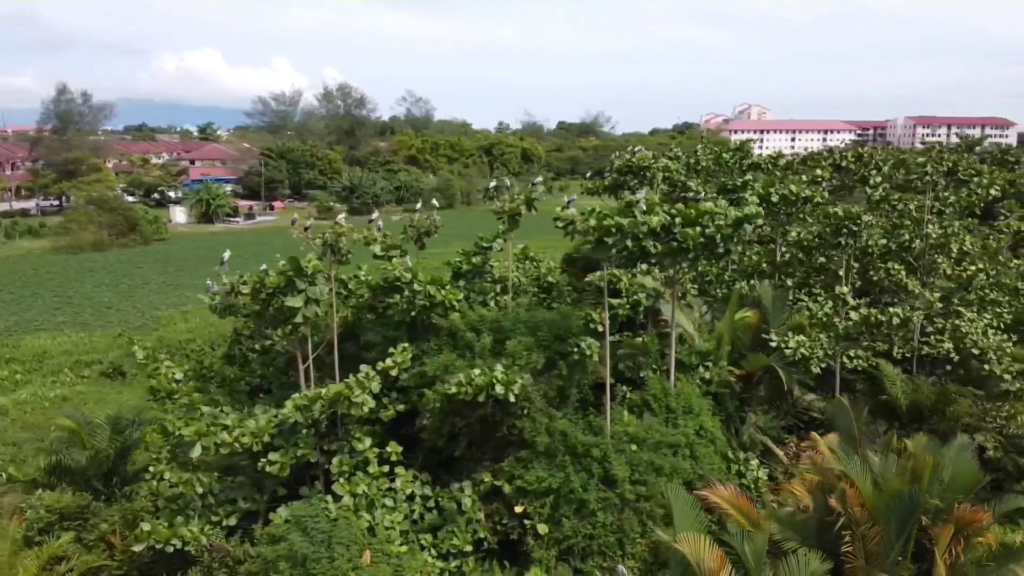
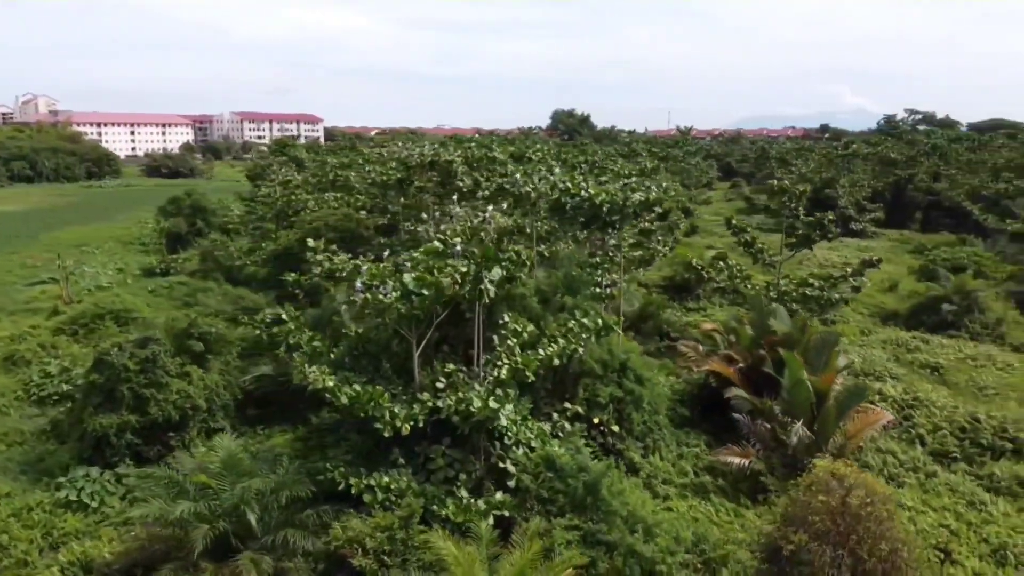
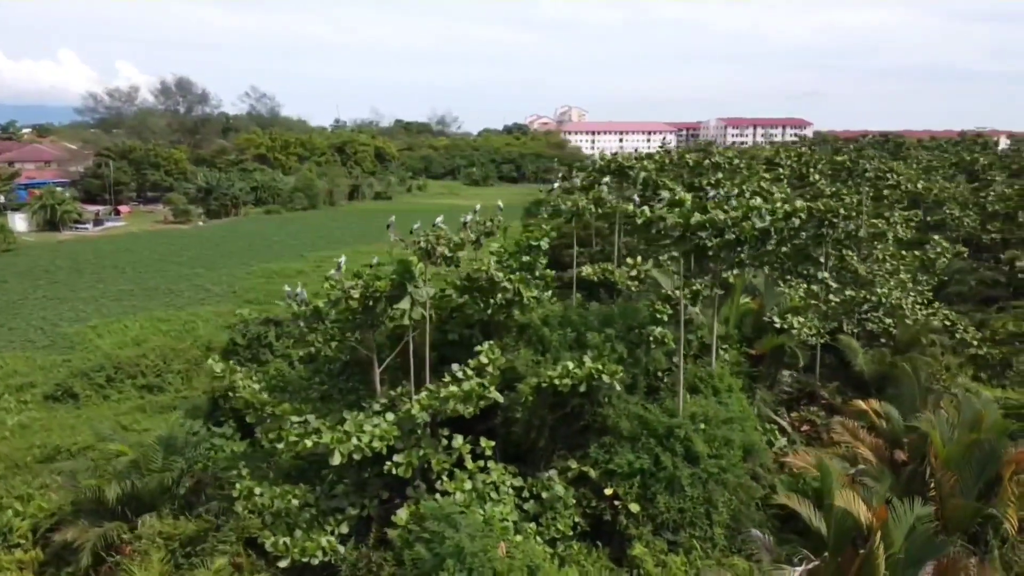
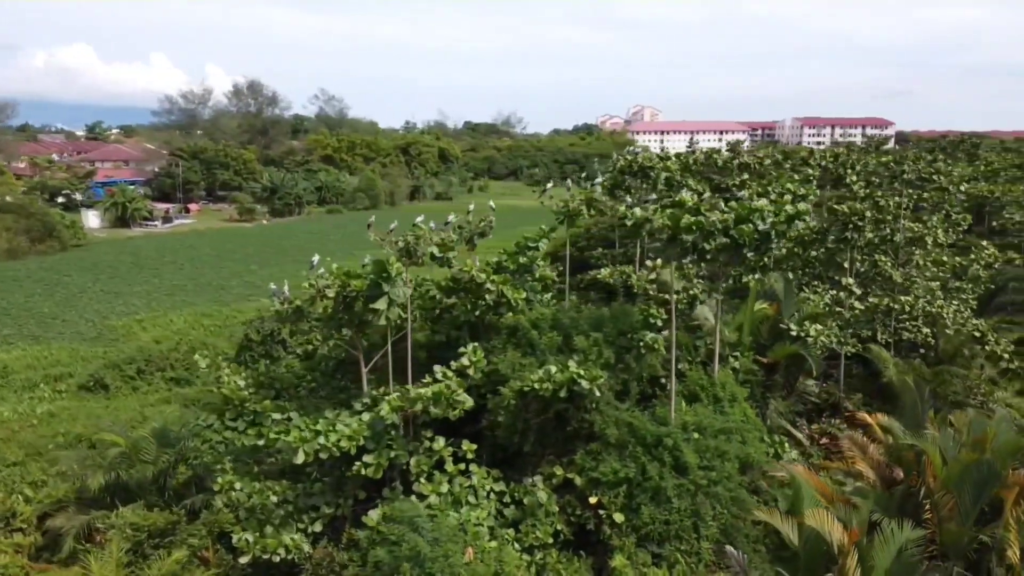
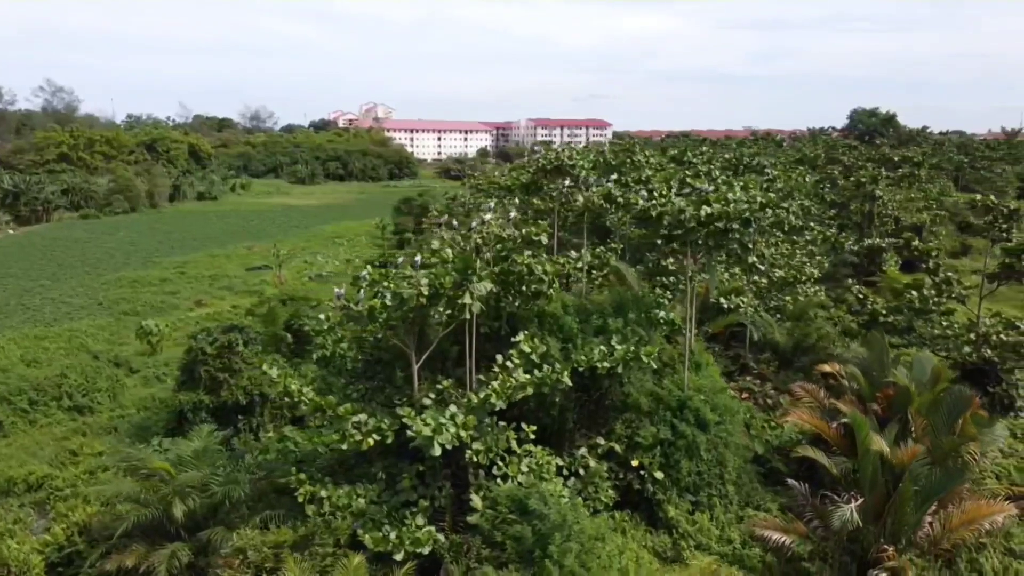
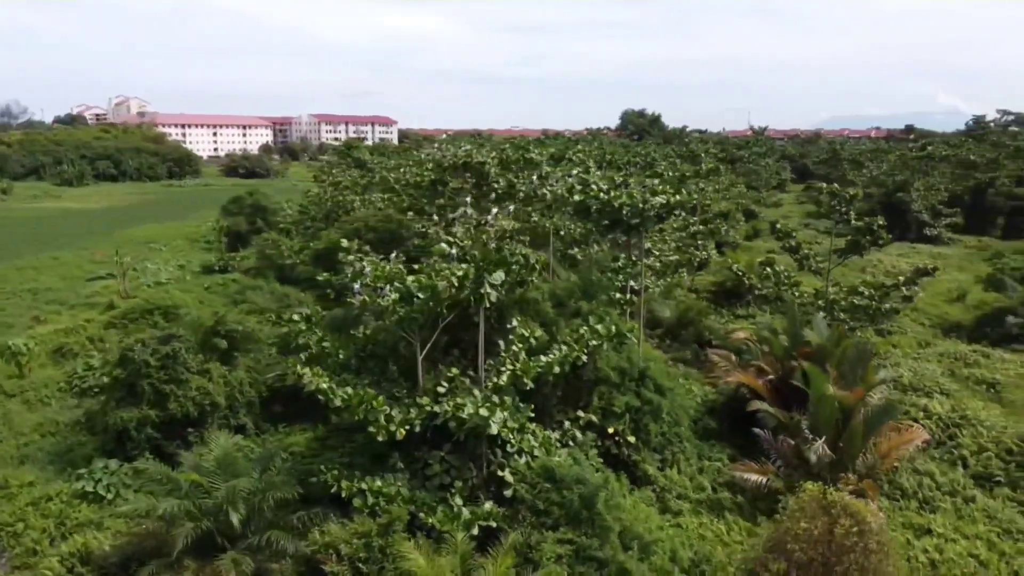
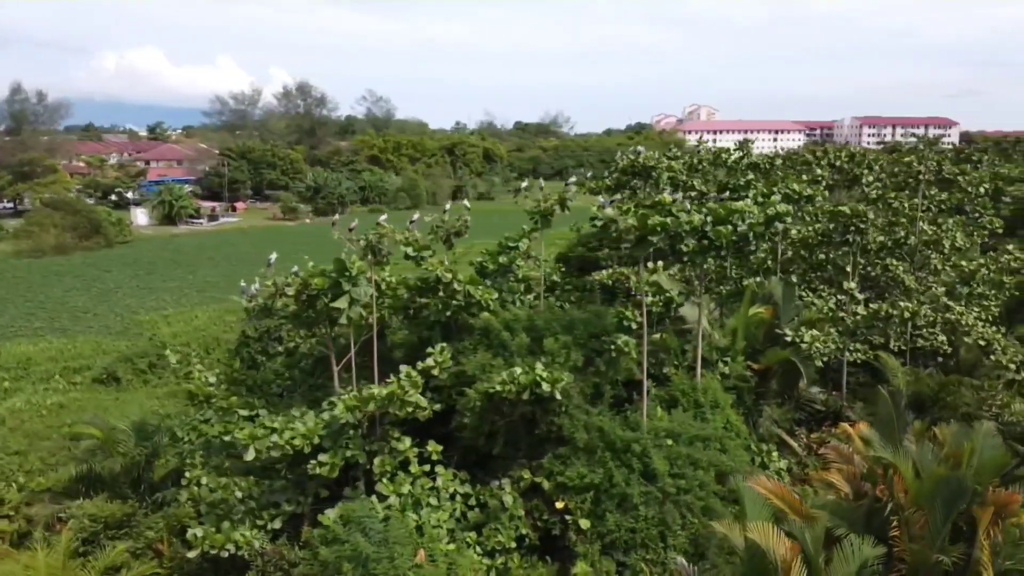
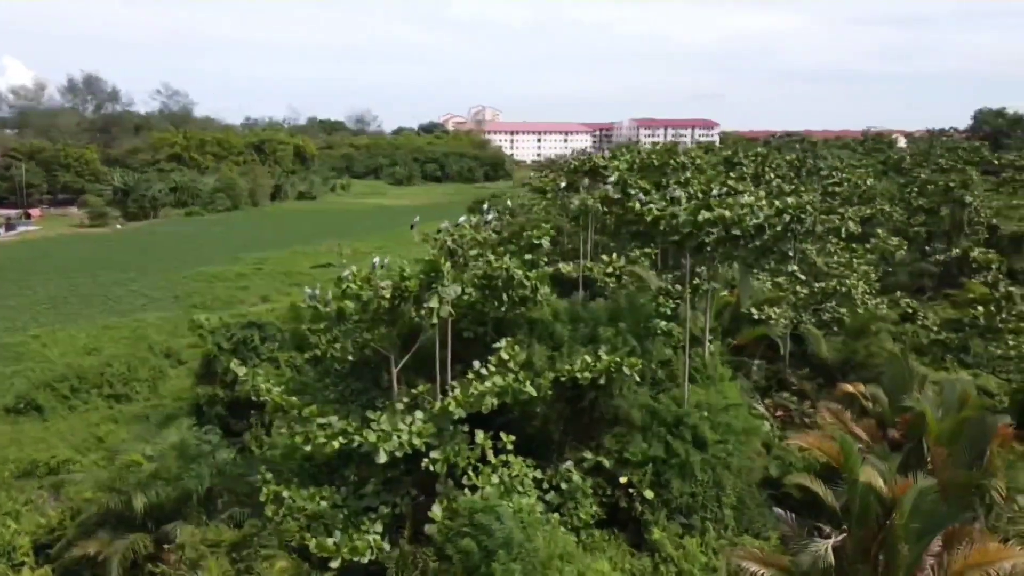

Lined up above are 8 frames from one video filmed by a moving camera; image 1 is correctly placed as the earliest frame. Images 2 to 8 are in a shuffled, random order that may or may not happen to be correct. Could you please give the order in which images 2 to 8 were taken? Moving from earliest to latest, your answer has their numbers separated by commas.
7, 4, 3, 8, 5, 6, 2
